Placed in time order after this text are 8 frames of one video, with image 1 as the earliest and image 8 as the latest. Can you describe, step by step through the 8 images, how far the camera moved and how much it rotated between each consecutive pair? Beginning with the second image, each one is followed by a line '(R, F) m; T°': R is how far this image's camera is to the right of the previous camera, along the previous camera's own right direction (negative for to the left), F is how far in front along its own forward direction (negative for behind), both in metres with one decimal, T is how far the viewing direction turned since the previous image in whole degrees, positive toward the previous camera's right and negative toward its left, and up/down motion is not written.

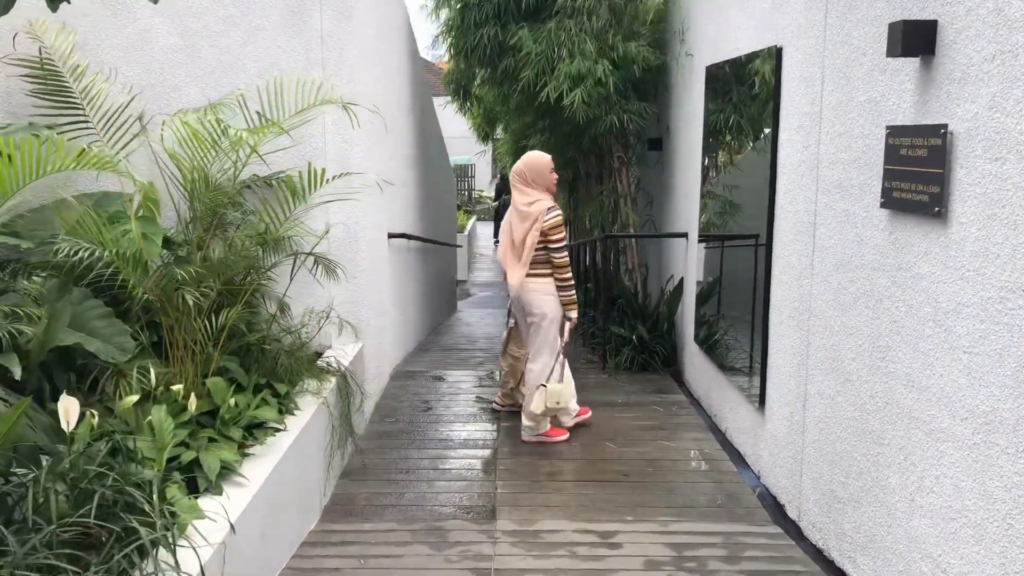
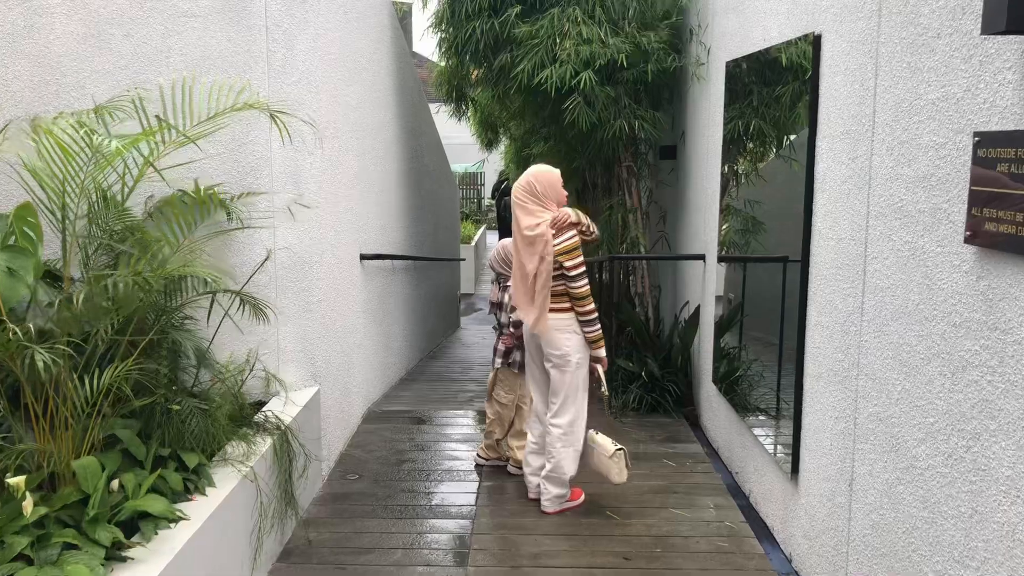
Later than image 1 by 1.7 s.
(+0.1, +0.6) m; -1°
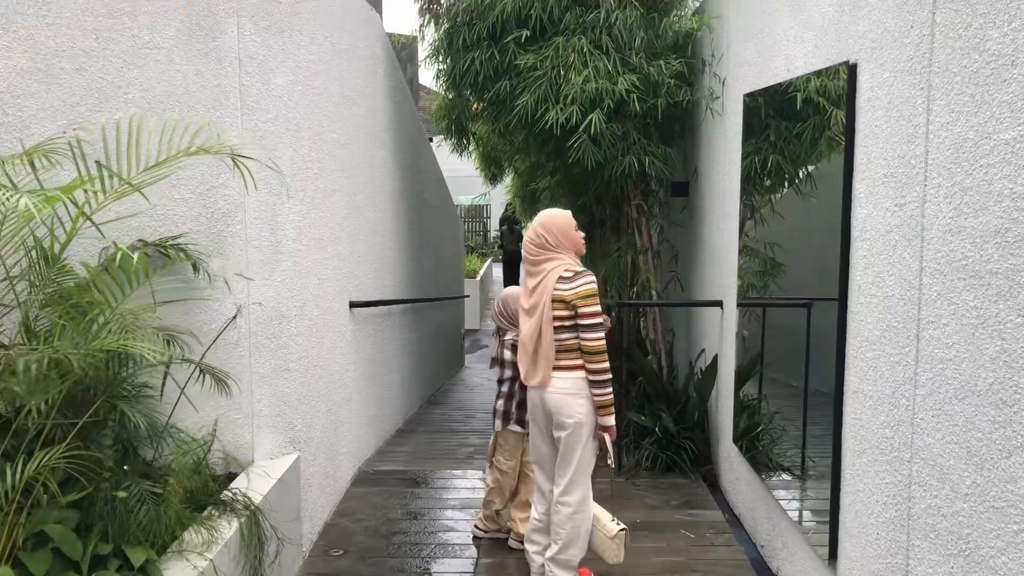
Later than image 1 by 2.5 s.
(0.0, +0.3) m; -1°
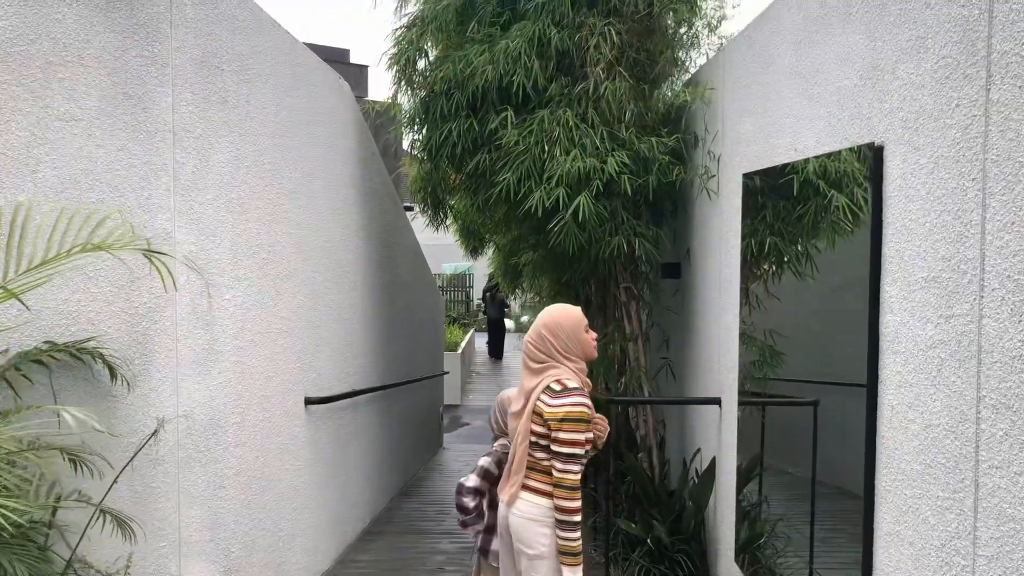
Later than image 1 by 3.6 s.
(0.0, +0.4) m; +1°
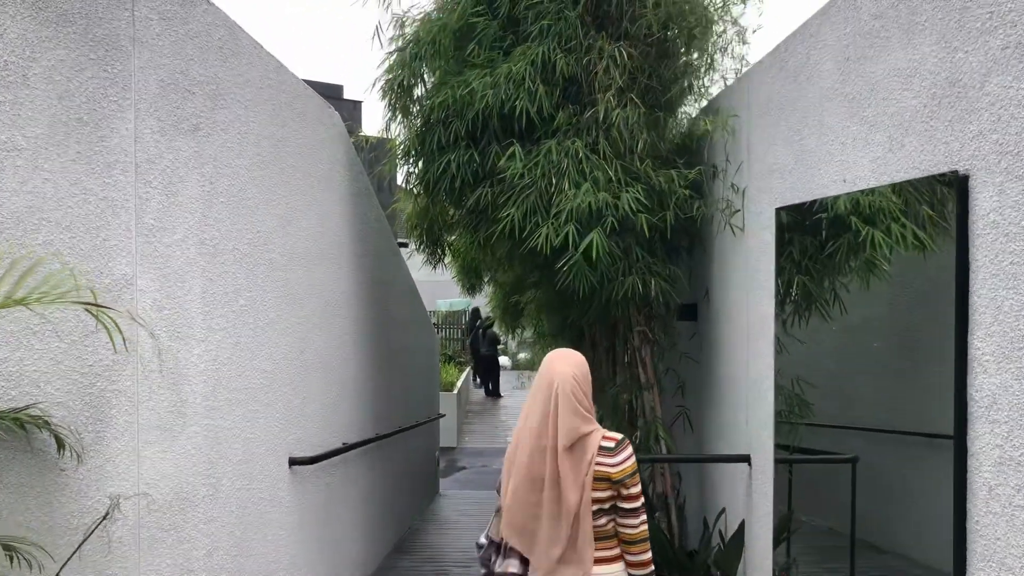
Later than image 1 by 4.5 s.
(0.0, +0.3) m; 0°
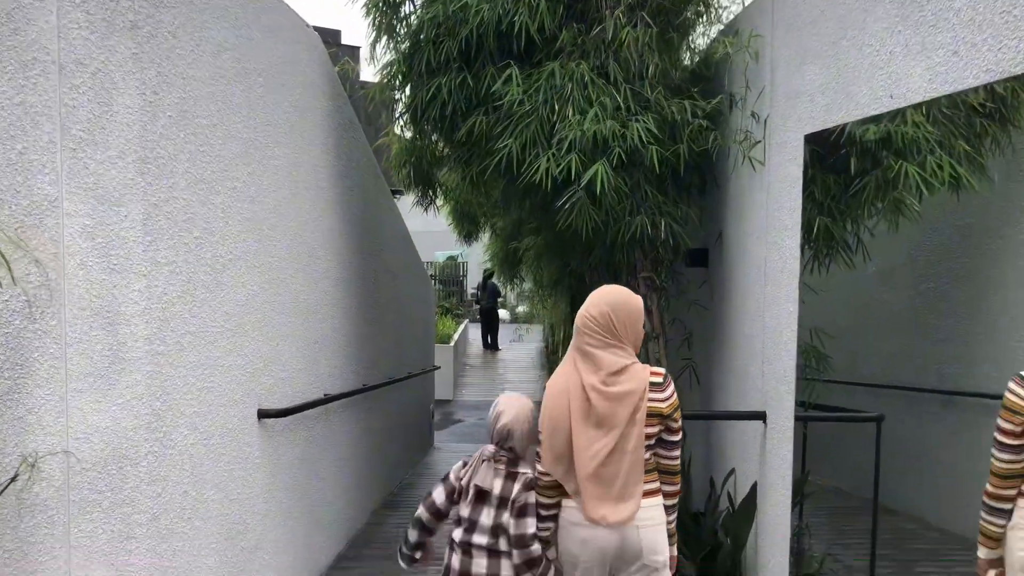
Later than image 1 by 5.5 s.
(0.0, +0.3) m; 0°
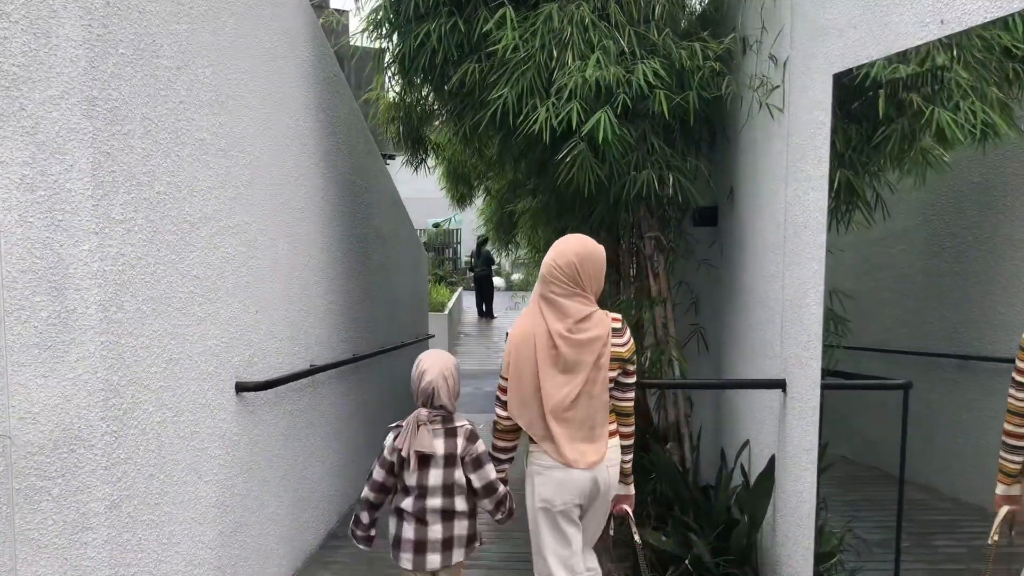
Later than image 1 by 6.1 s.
(0.0, +0.2) m; 0°
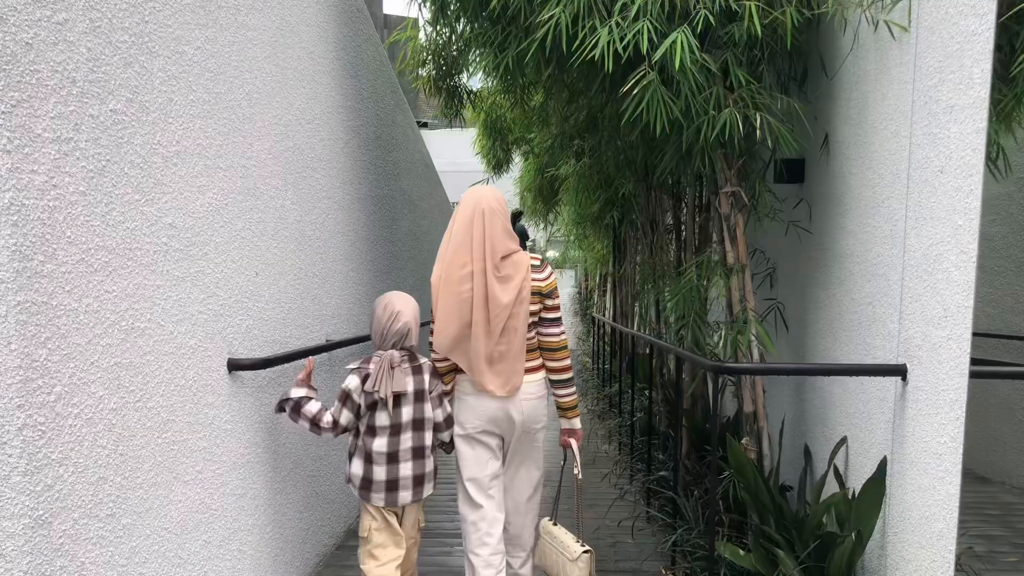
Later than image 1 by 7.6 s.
(-0.1, +0.5) m; -2°
